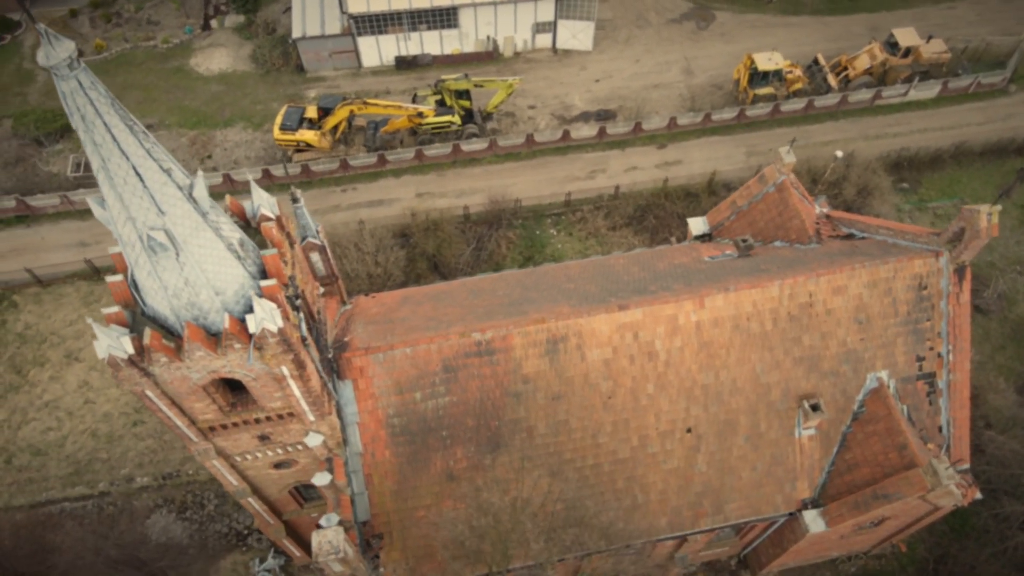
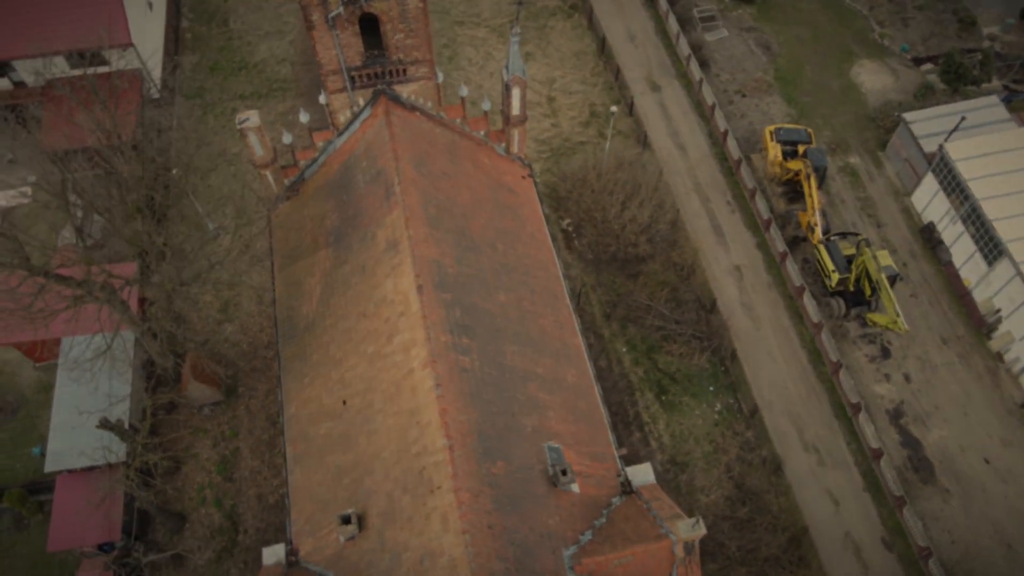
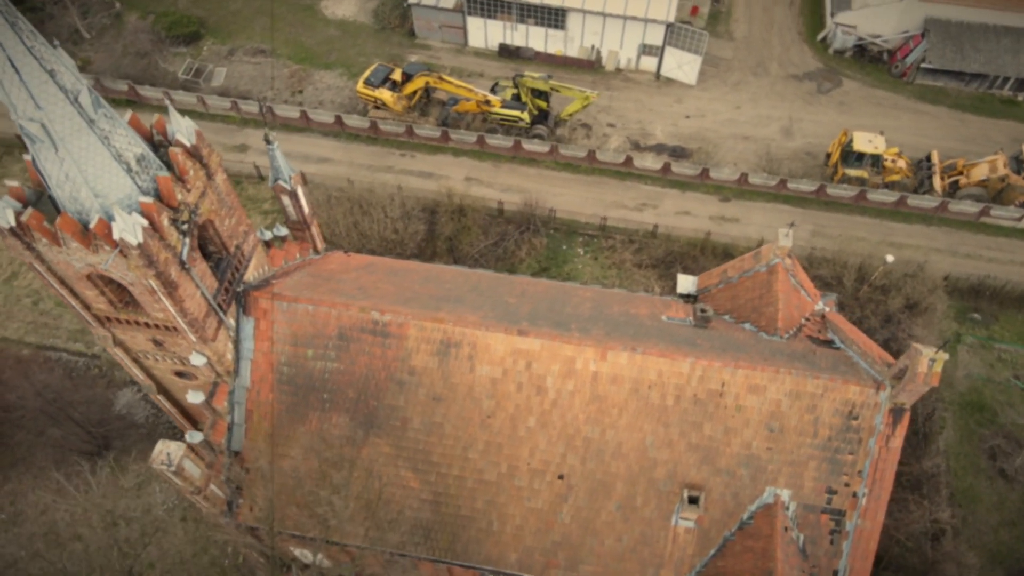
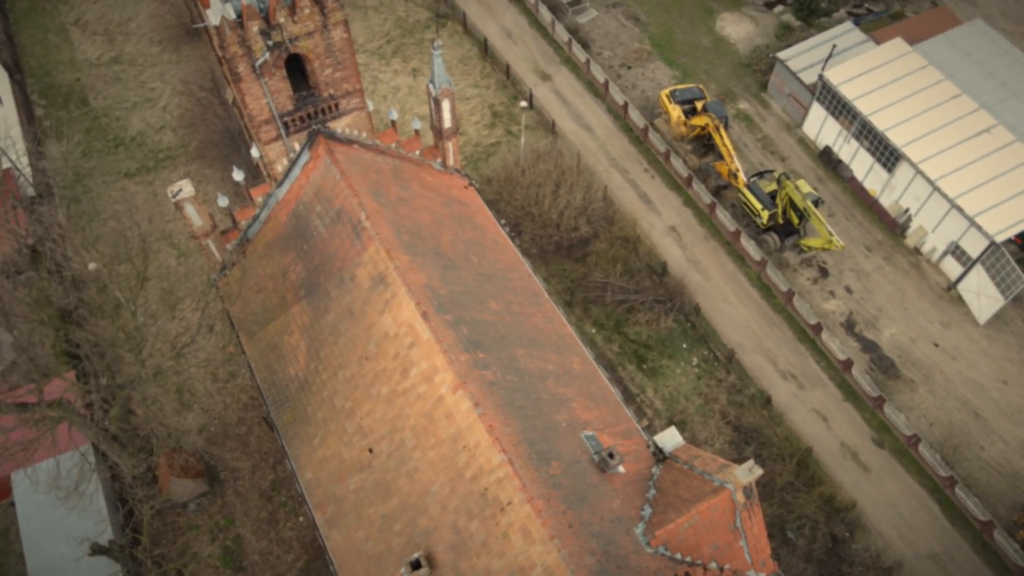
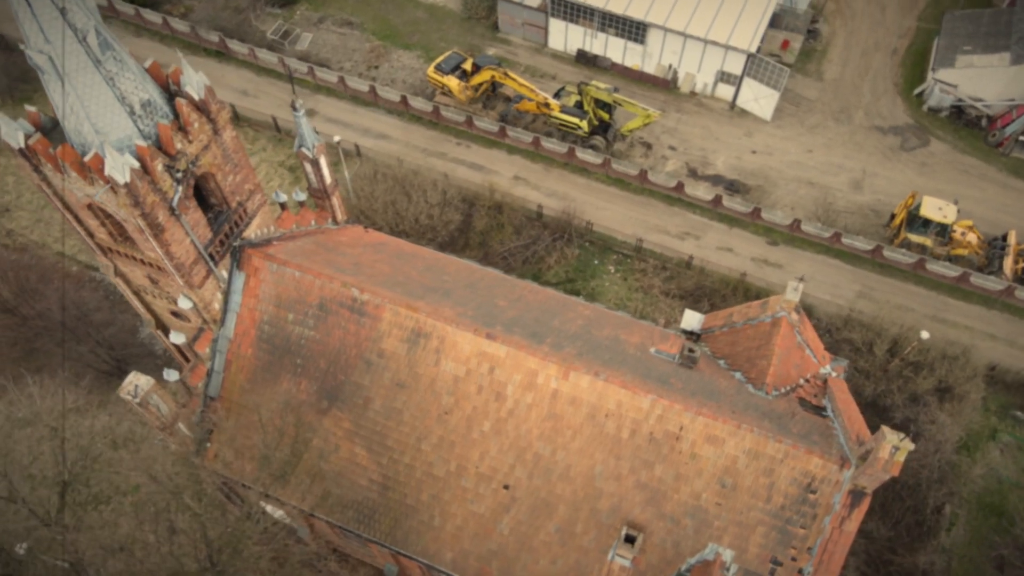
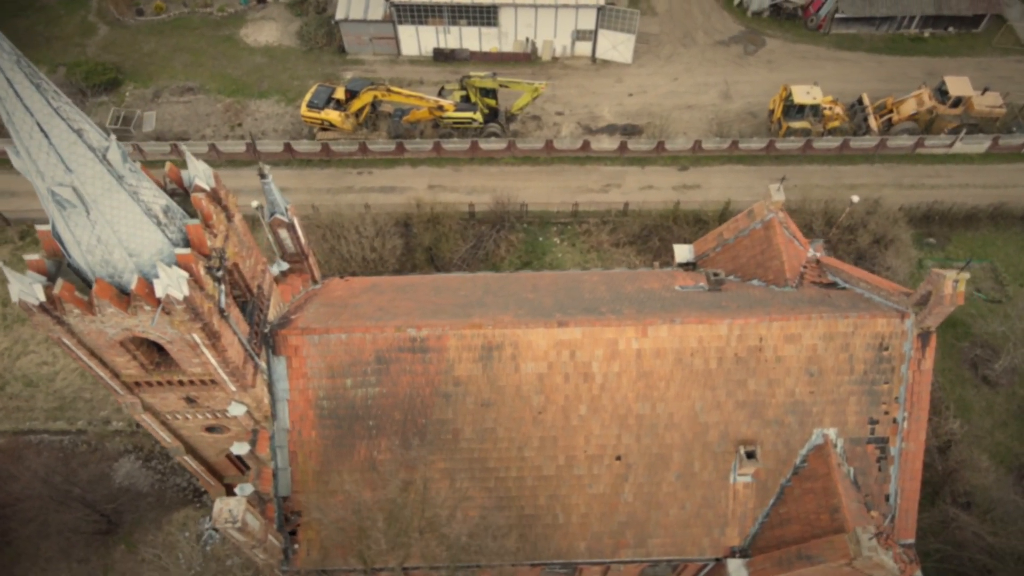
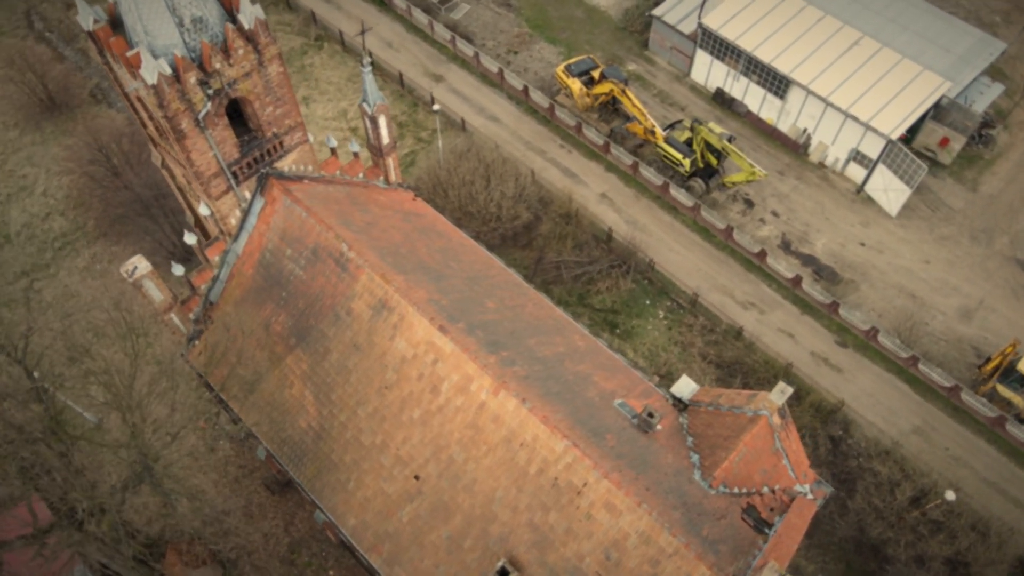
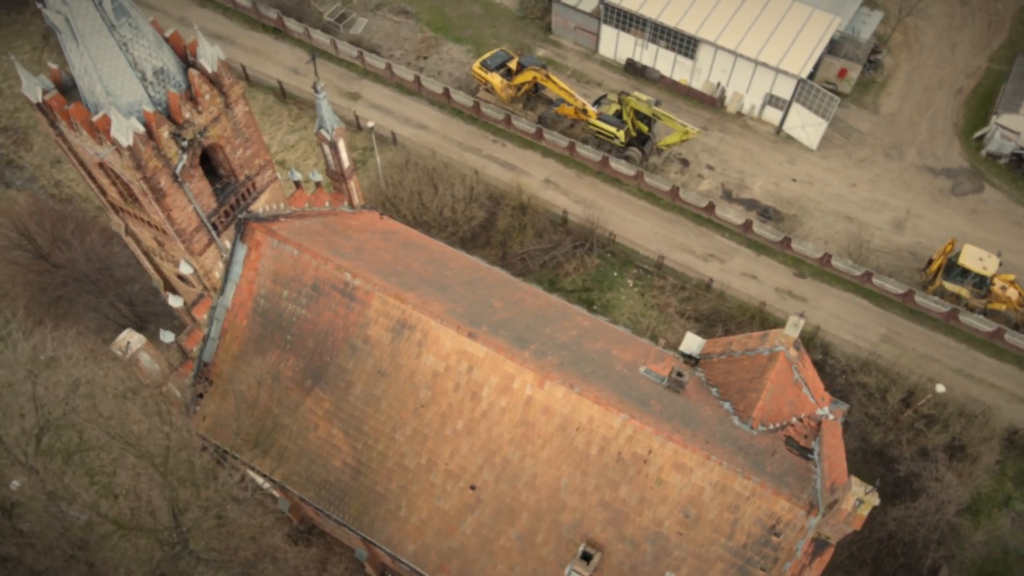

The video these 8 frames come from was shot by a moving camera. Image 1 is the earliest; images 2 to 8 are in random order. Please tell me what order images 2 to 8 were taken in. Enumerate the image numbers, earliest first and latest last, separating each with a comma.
6, 3, 5, 8, 7, 4, 2
